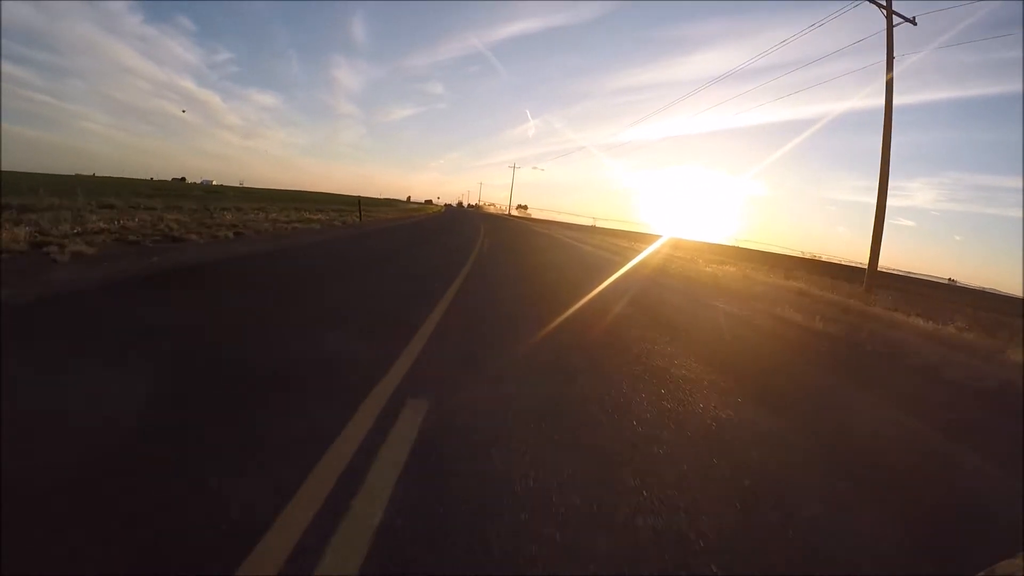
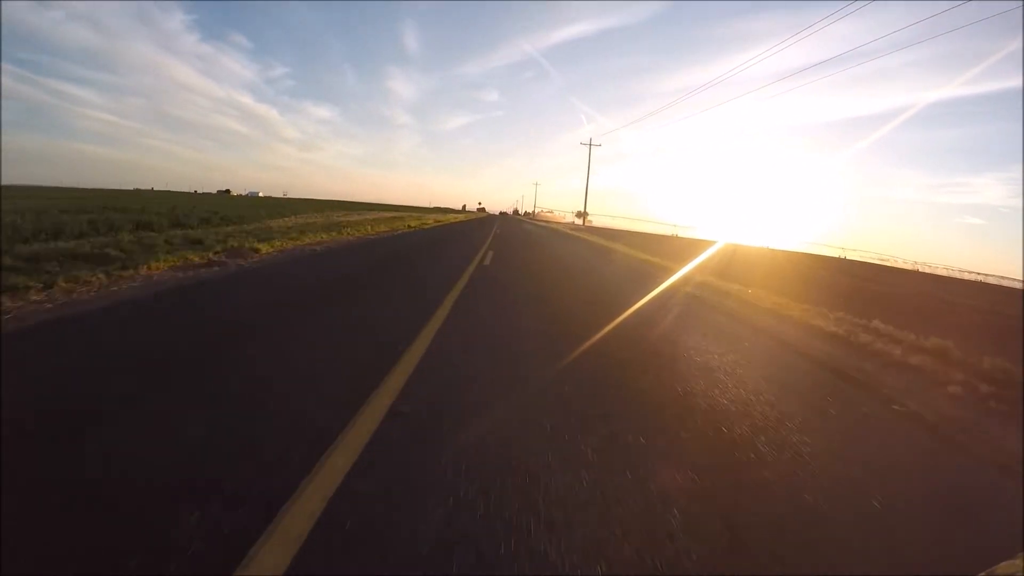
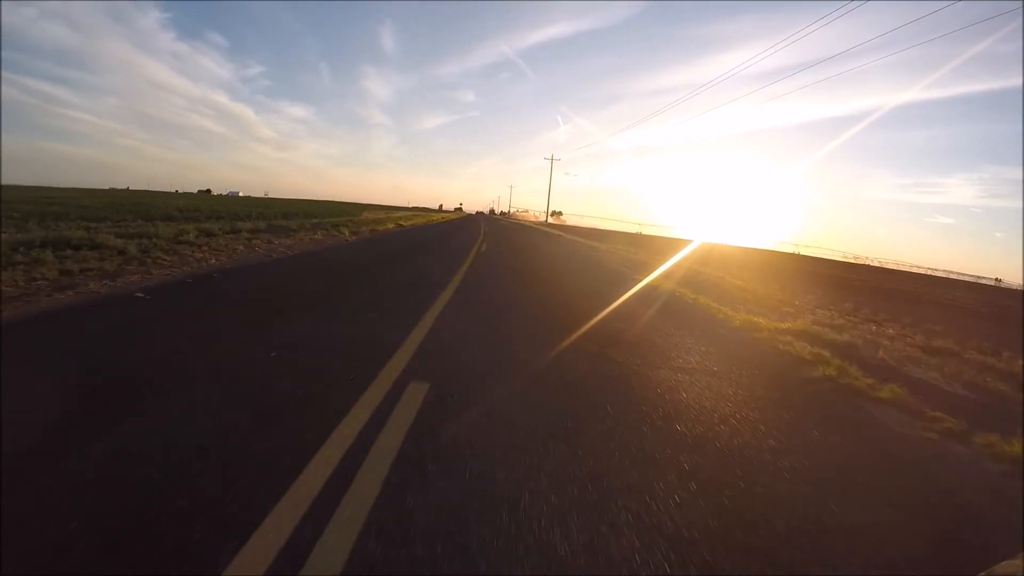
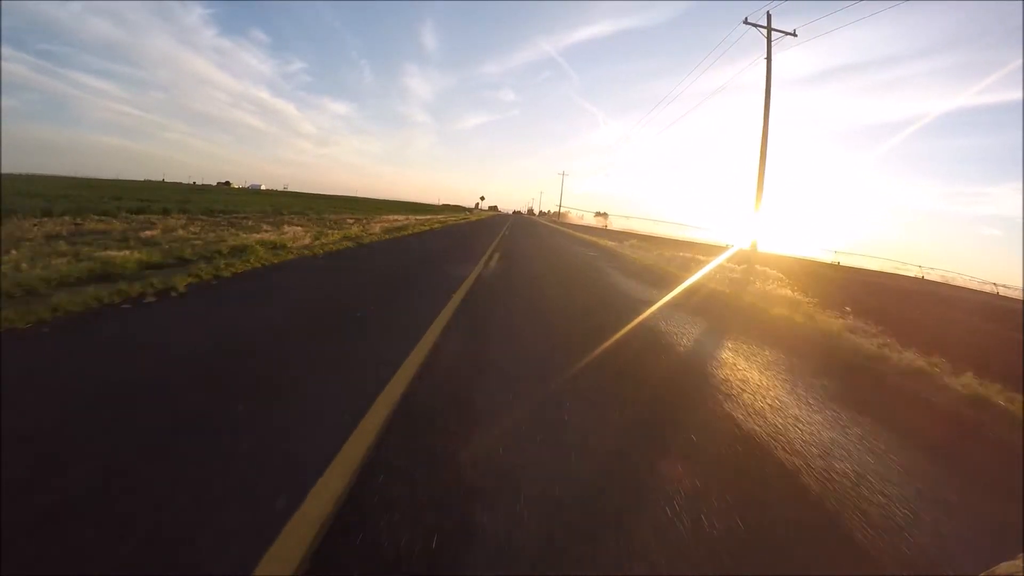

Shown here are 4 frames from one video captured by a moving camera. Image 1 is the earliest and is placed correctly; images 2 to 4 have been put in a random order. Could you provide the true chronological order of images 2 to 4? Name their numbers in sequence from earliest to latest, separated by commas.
3, 2, 4
